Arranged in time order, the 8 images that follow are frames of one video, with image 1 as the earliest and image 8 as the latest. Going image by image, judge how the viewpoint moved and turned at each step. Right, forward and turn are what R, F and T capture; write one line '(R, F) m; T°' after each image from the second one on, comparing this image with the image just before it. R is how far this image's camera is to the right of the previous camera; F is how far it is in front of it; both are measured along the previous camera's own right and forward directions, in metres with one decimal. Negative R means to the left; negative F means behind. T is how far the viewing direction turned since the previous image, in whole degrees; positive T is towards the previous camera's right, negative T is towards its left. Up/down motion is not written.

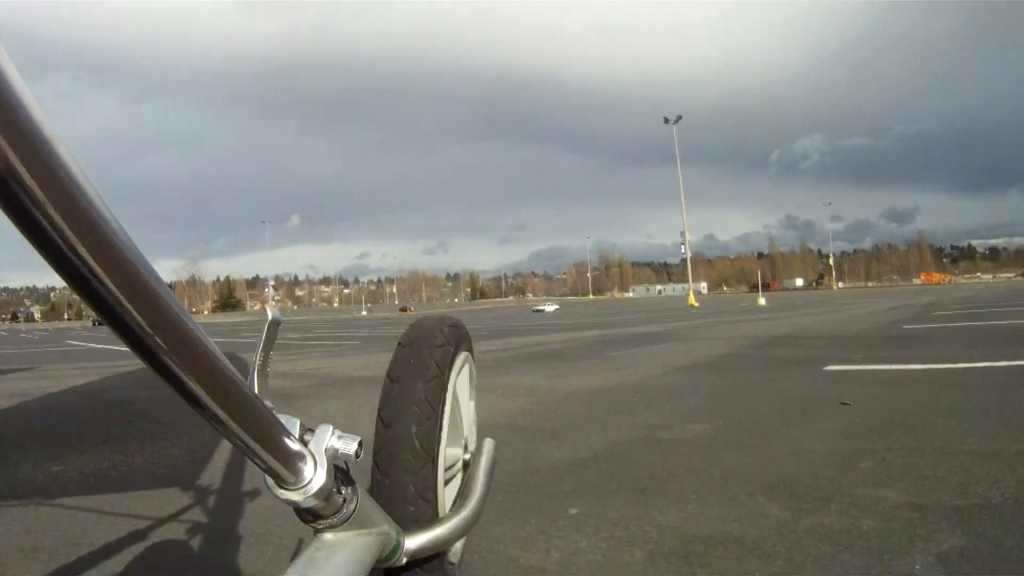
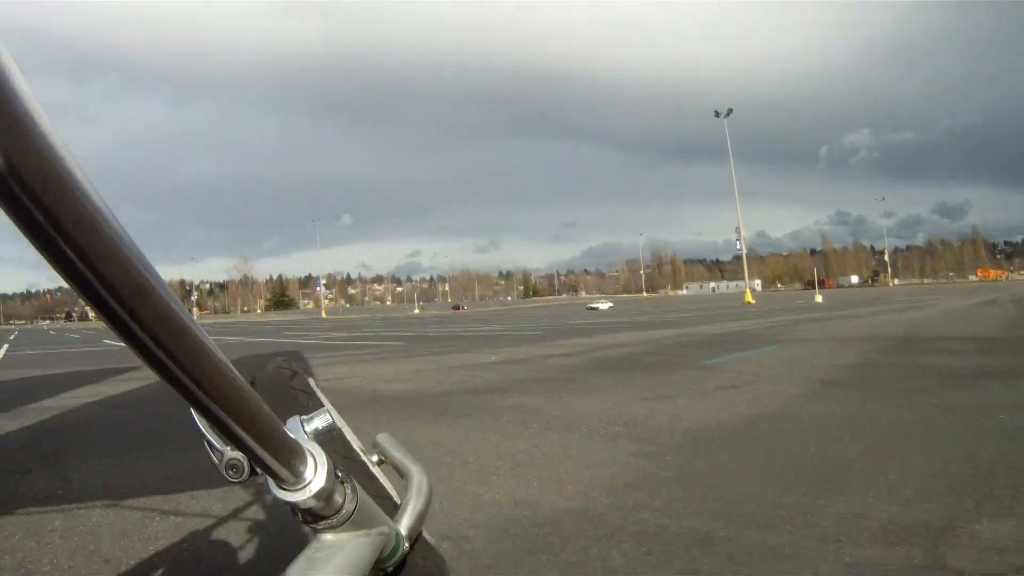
(-0.2, +1.5) m; -4°
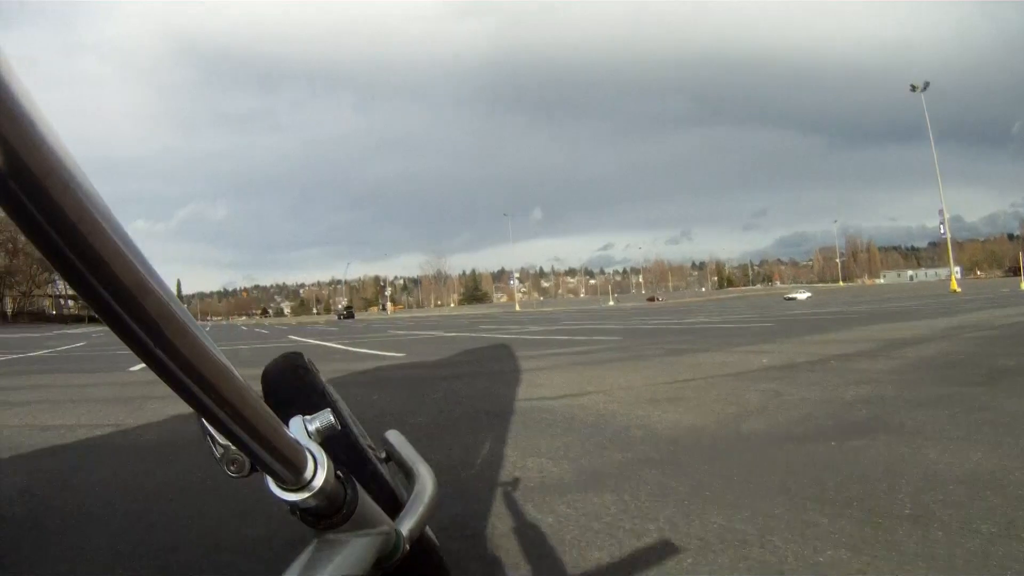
(-0.6, +1.8) m; -15°
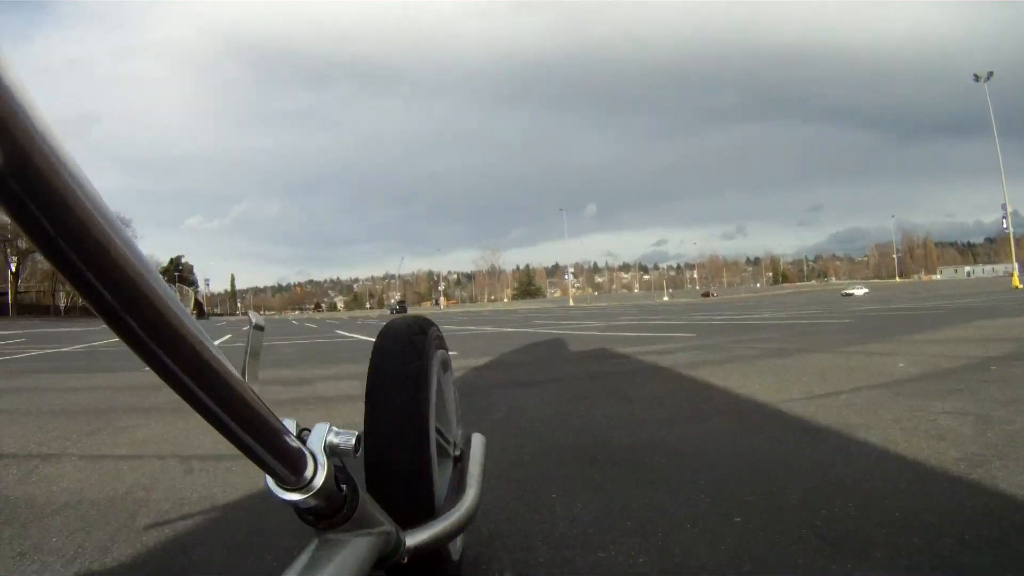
(-0.2, +0.8) m; -4°
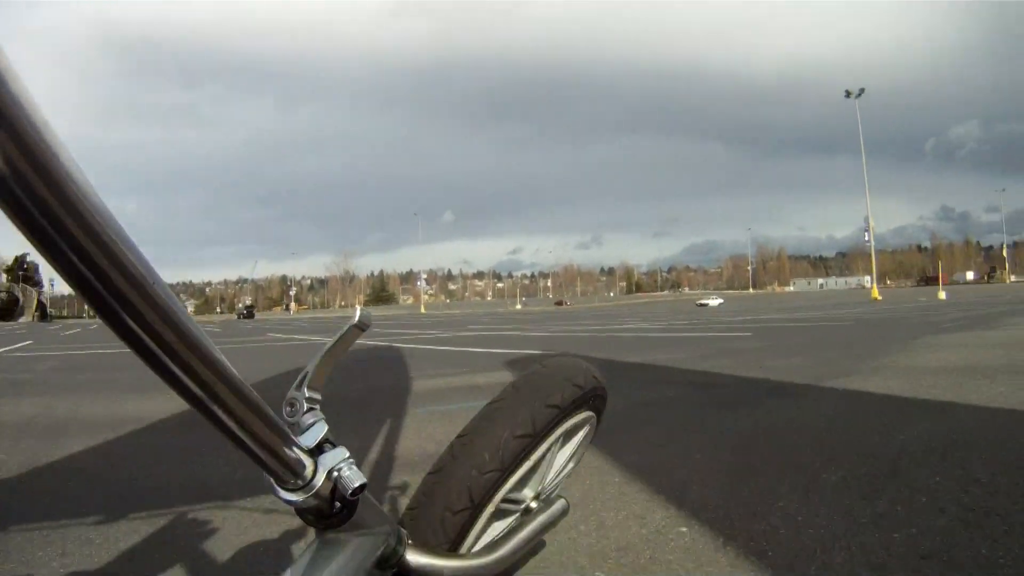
(-0.2, +1.4) m; +12°
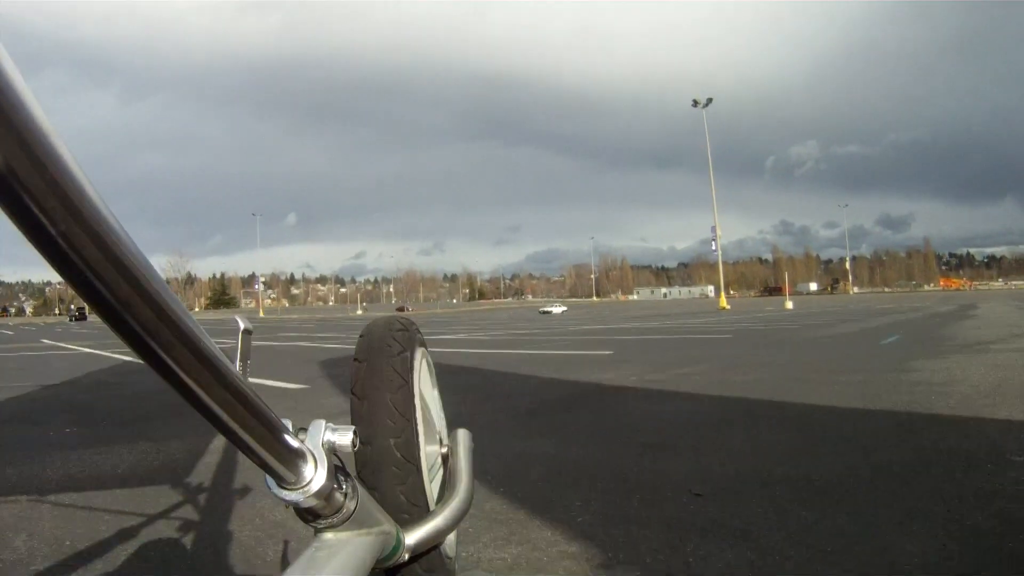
(-0.6, +0.4) m; +13°
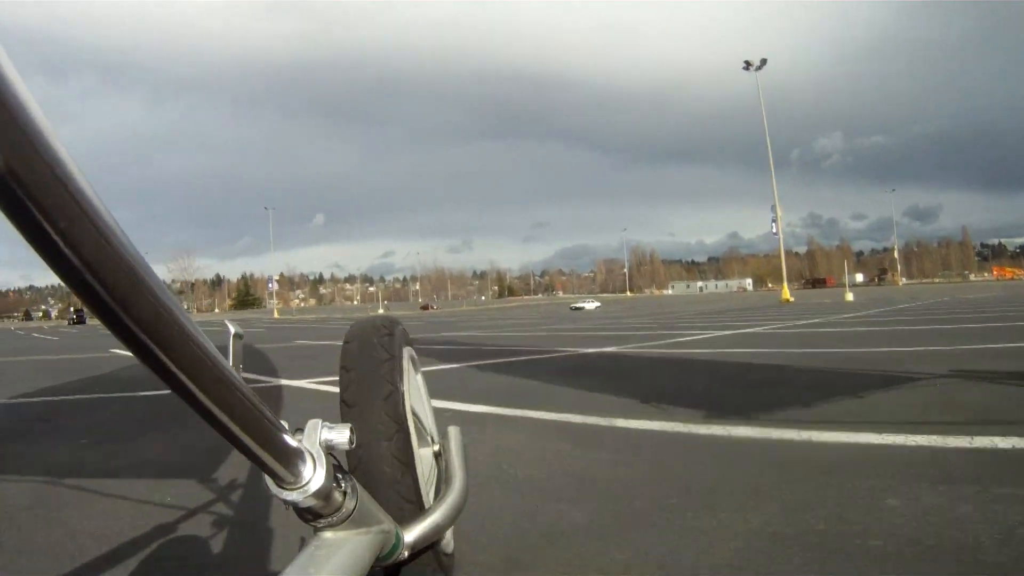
(0.0, +0.5) m; -2°
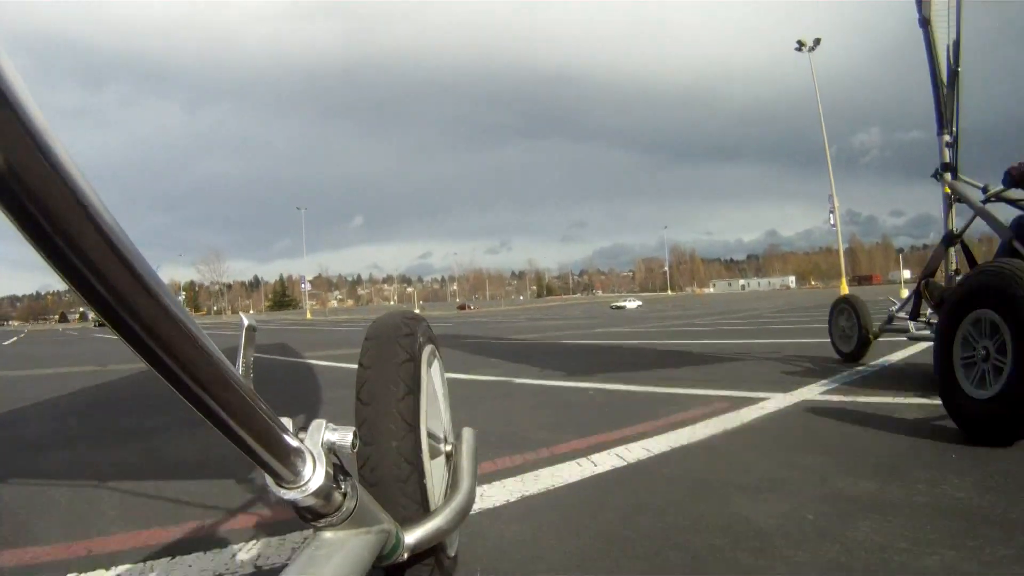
(+0.1, +0.3) m; -3°
